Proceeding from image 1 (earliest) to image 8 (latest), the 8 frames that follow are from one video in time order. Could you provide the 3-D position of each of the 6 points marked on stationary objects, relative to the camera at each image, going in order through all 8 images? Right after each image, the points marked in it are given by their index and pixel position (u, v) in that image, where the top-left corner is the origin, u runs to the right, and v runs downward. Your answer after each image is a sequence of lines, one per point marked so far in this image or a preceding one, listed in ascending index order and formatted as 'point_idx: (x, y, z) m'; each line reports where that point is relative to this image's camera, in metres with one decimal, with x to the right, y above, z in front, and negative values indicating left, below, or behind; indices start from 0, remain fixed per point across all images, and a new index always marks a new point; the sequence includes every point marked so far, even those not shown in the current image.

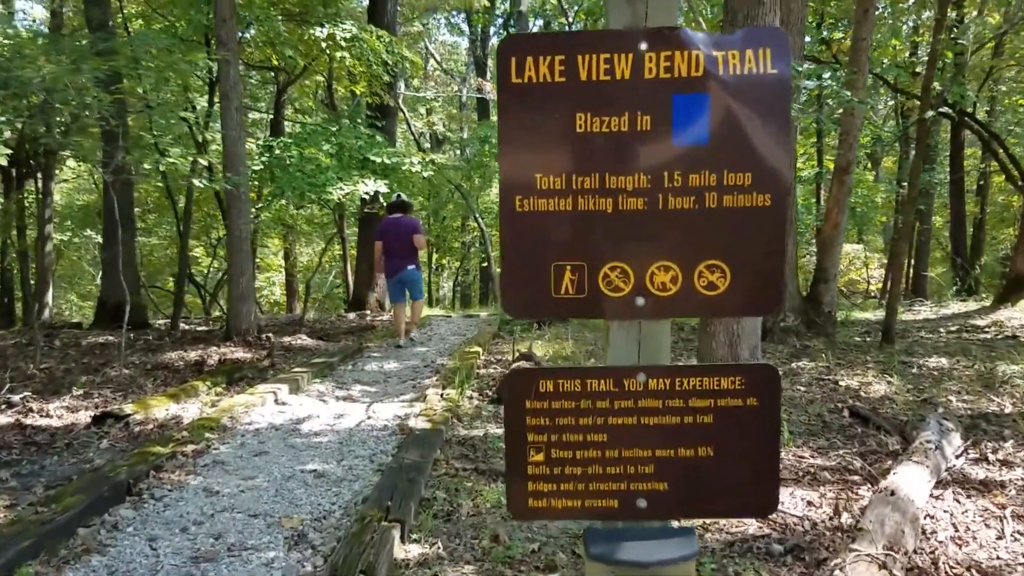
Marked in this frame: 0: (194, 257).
0: (-7.8, +0.8, +19.2) m
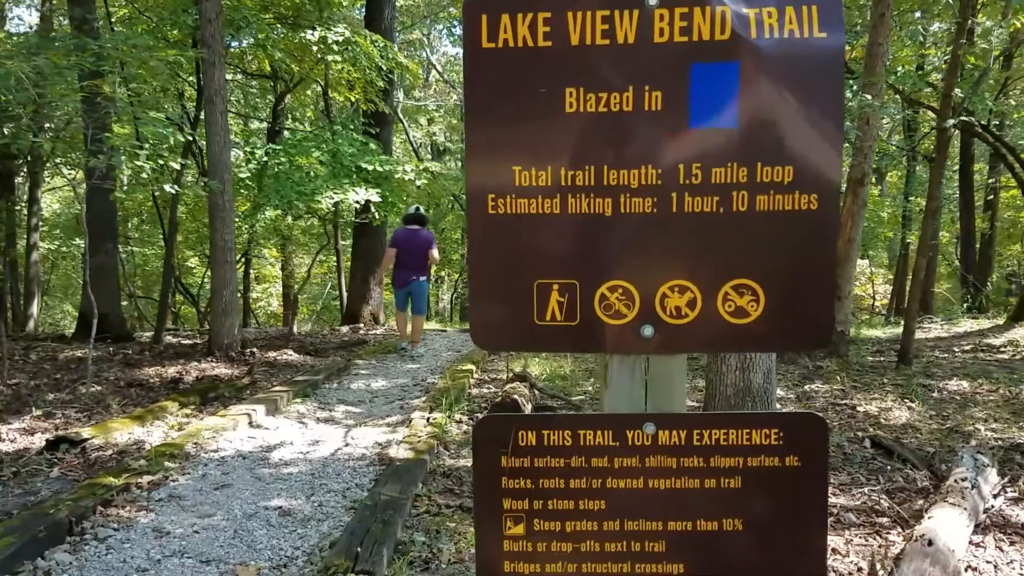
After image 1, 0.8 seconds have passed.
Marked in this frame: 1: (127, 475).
0: (-7.8, +0.5, +18.8) m
1: (-2.0, -1.0, +4.1) m
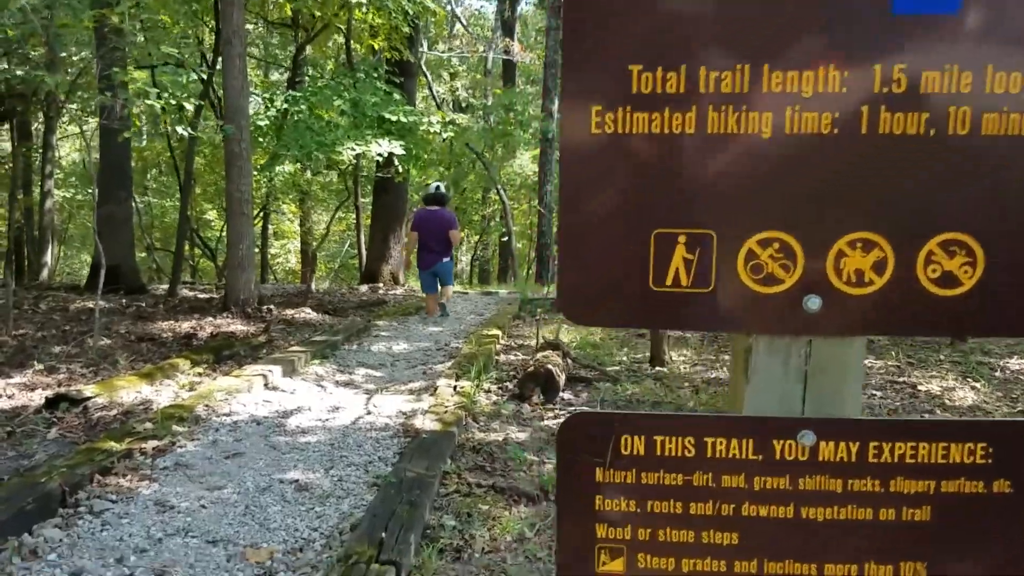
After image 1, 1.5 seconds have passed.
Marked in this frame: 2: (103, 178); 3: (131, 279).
0: (-7.3, +1.6, +18.5) m
1: (-1.8, -0.7, +3.7) m
2: (-5.2, +1.4, +9.9) m
3: (-5.0, +0.1, +10.2) m
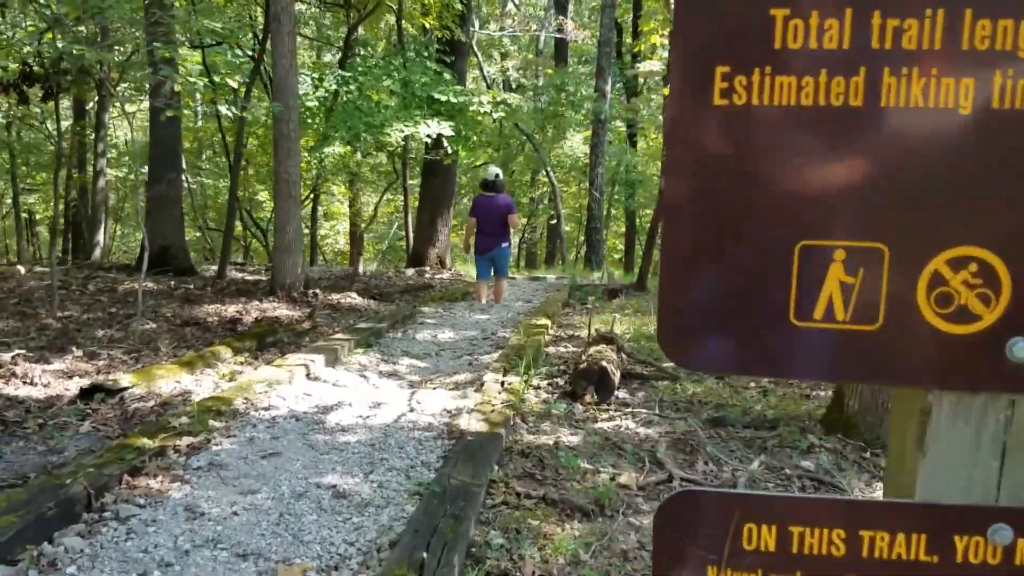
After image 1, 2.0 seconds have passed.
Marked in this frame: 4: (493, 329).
0: (-6.1, +2.1, +18.6) m
1: (-1.6, -0.7, +3.6) m
2: (-4.6, +1.6, +9.9) m
3: (-4.4, +0.4, +10.2) m
4: (-0.2, -0.4, +7.2) m
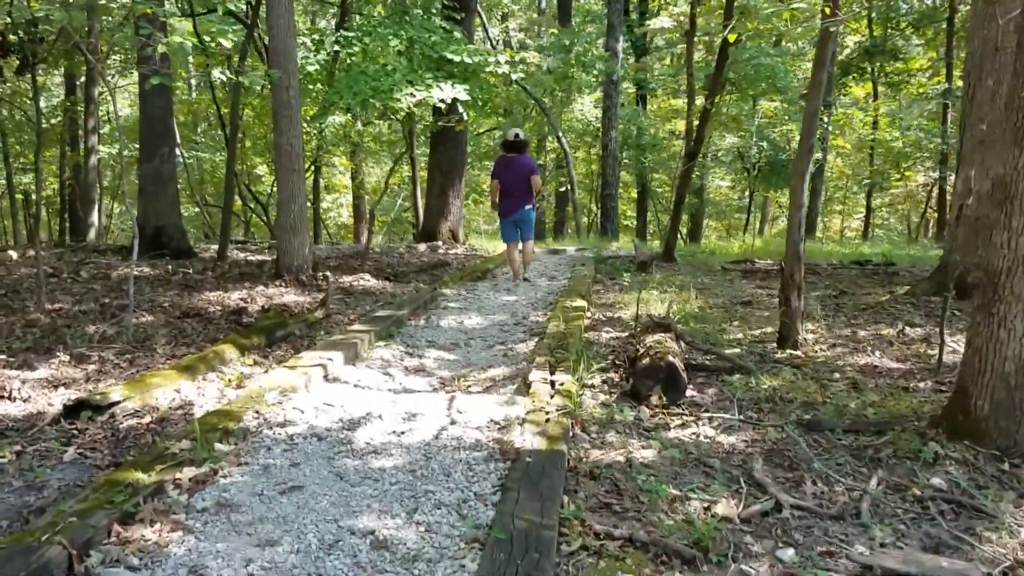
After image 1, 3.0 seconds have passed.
0: (-5.9, +2.6, +17.9) m
1: (-1.3, -0.7, +3.0) m
2: (-4.3, +1.8, +9.2) m
3: (-4.1, +0.6, +9.6) m
4: (+0.1, -0.2, +6.6) m
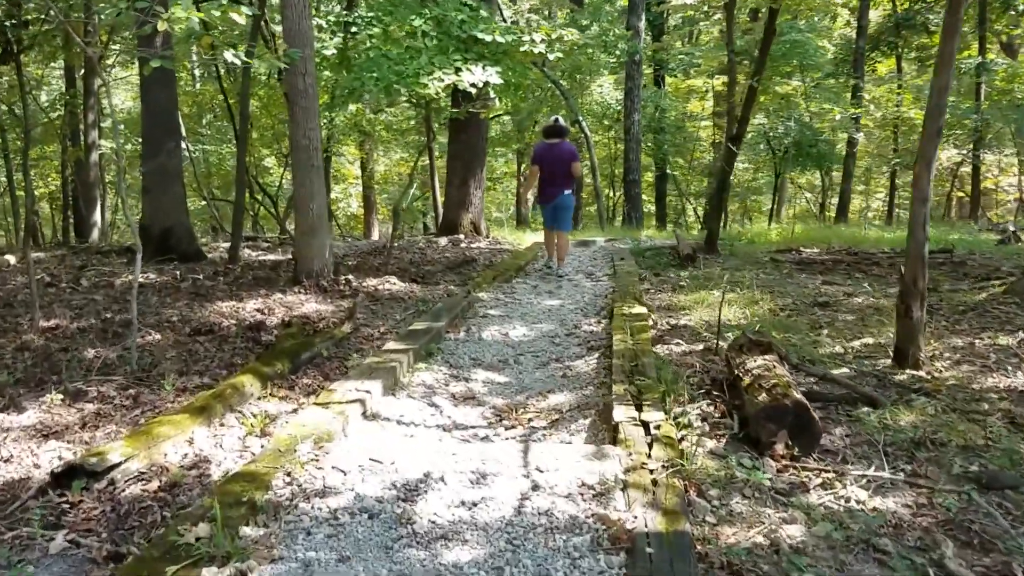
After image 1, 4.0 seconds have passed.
0: (-5.4, +2.6, +17.2) m
1: (-1.0, -0.8, +2.3) m
2: (-4.0, +1.7, +8.5) m
3: (-3.7, +0.5, +8.9) m
4: (+0.5, -0.2, +5.8) m
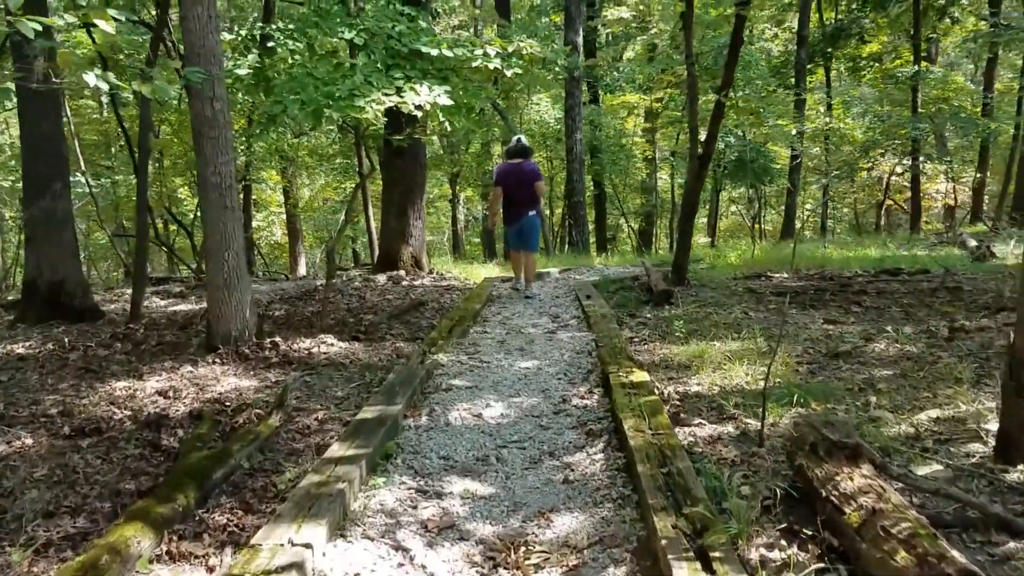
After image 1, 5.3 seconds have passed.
0: (-6.7, +1.7, +15.6) m
1: (-0.8, -1.2, +1.1) m
2: (-4.4, +1.1, +7.1) m
3: (-4.2, -0.1, +7.5) m
4: (+0.3, -0.6, +4.8) m
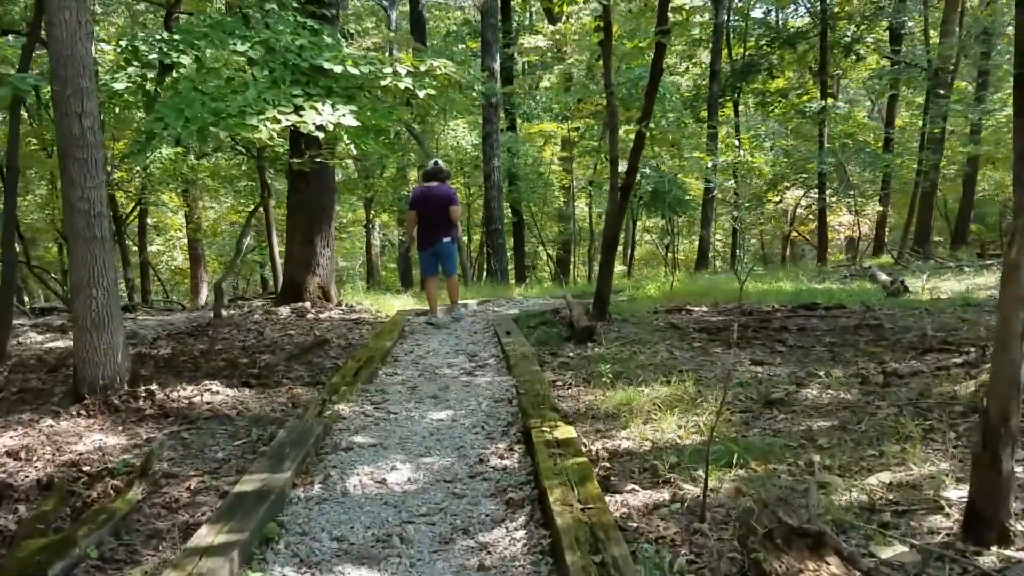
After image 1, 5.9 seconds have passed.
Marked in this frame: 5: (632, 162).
0: (-8.3, +1.1, +14.4) m
1: (-0.9, -1.3, +0.5) m
2: (-5.2, +0.8, +6.1) m
3: (-4.9, -0.5, +6.5) m
4: (-0.2, -0.9, +4.3) m
5: (+1.3, +1.4, +8.5) m
